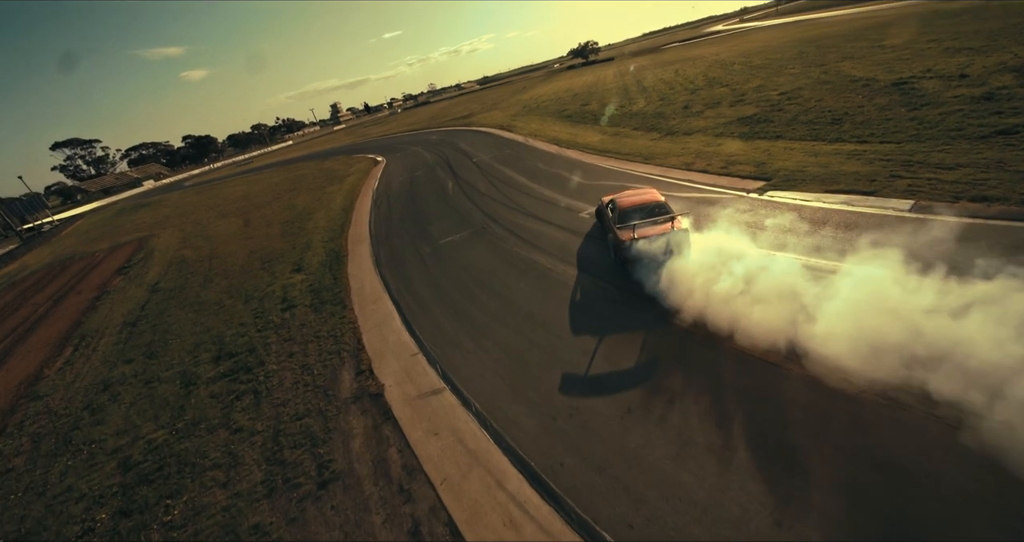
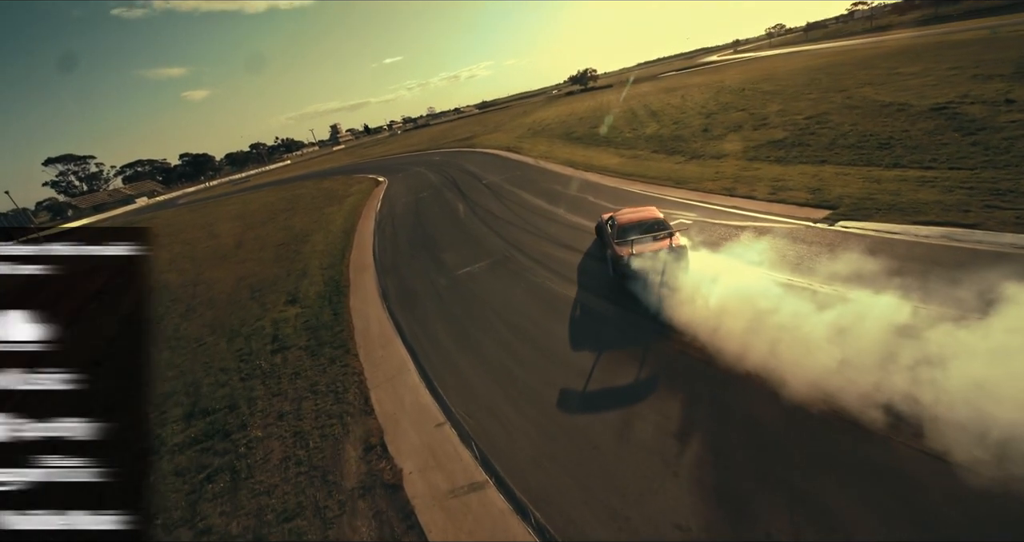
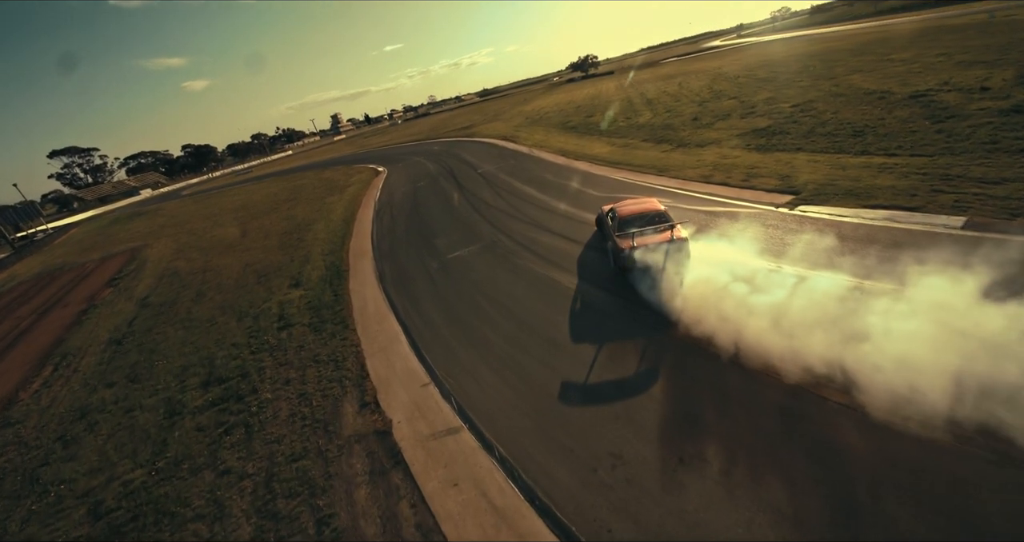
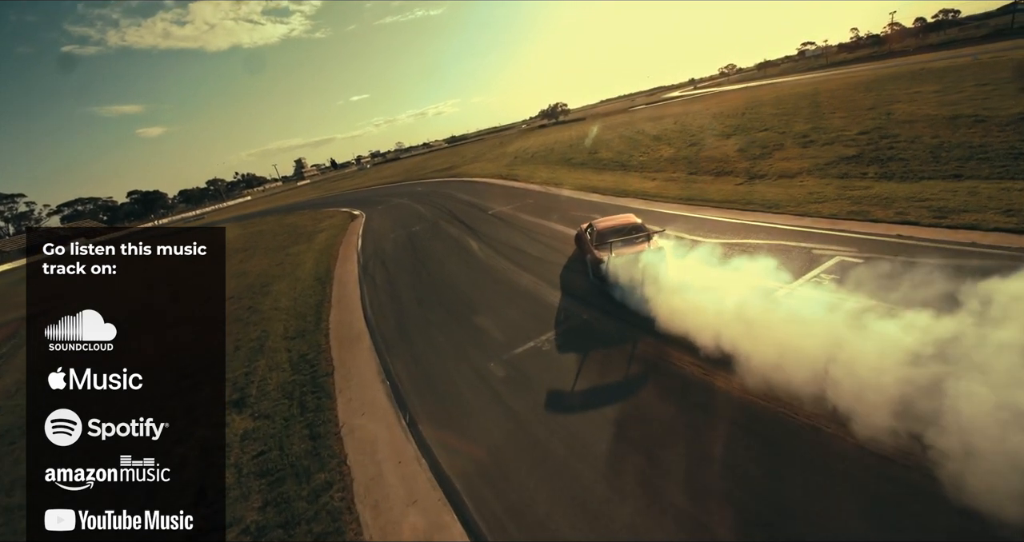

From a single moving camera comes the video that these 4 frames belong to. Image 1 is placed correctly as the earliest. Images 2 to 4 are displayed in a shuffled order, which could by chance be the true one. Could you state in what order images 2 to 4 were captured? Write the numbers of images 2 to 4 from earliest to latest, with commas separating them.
3, 2, 4
